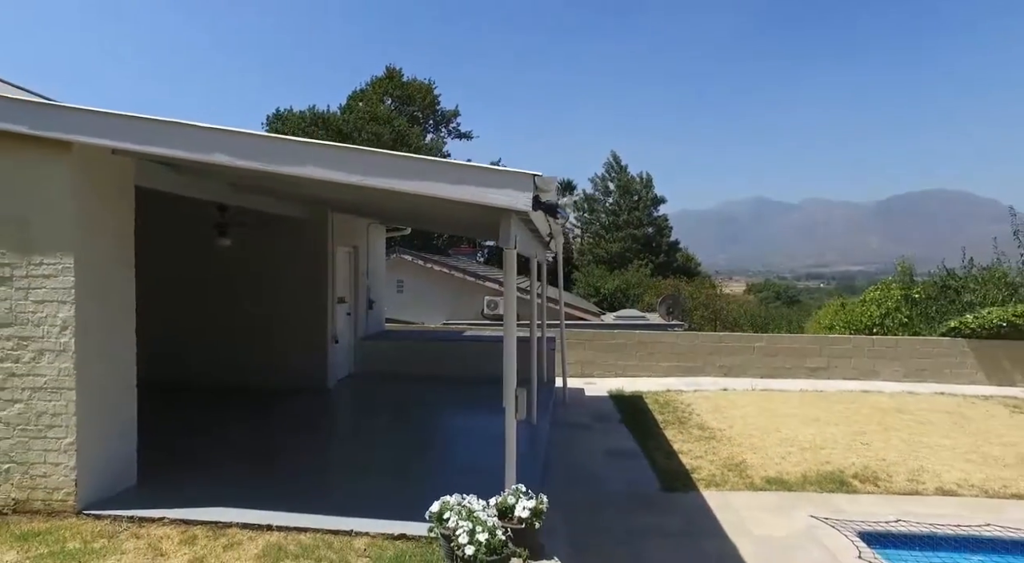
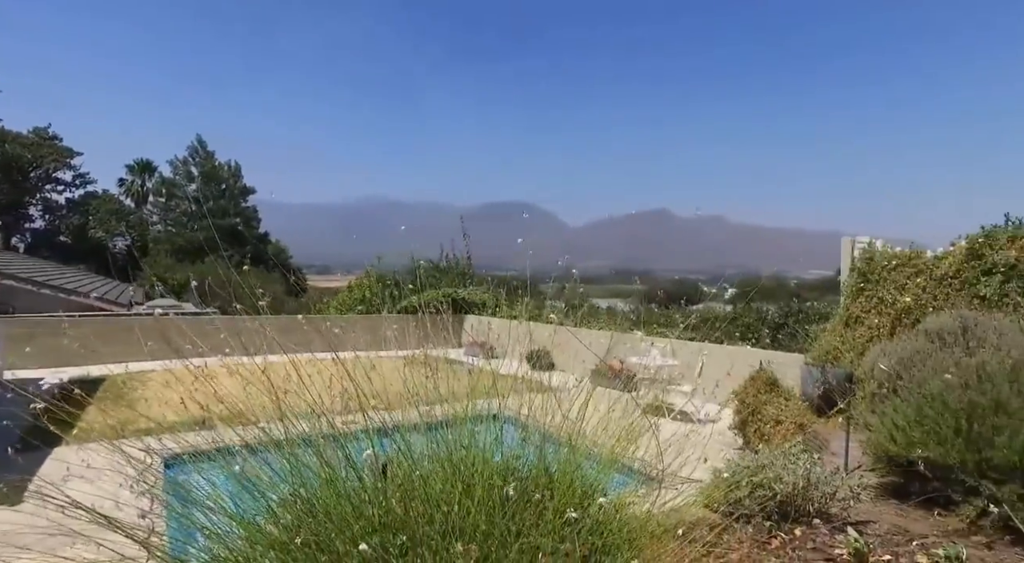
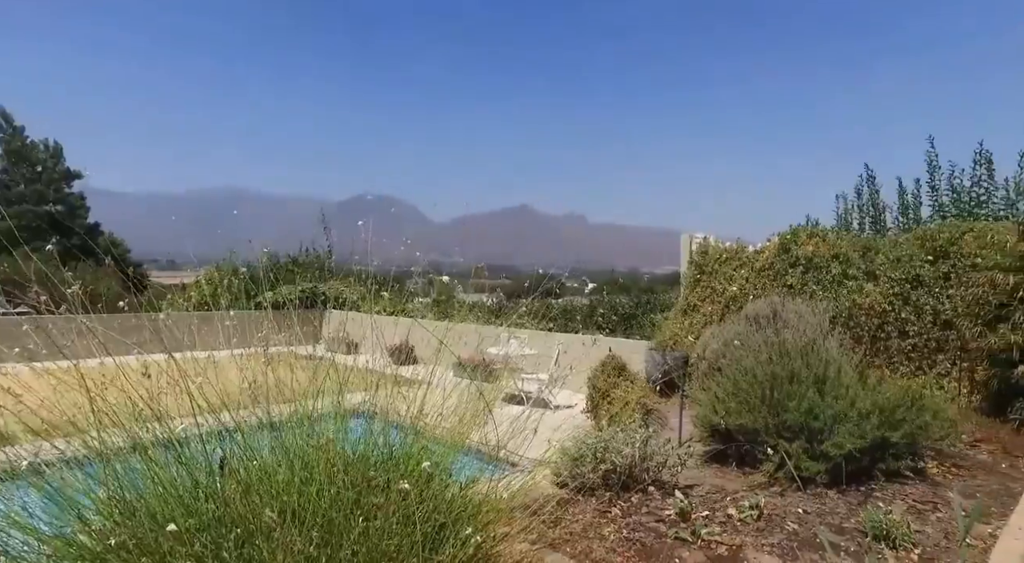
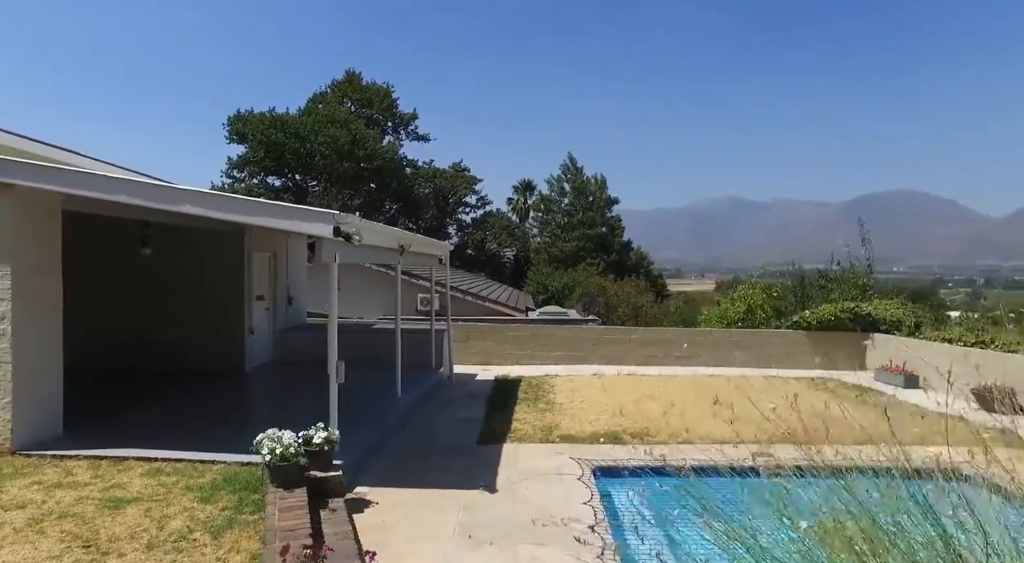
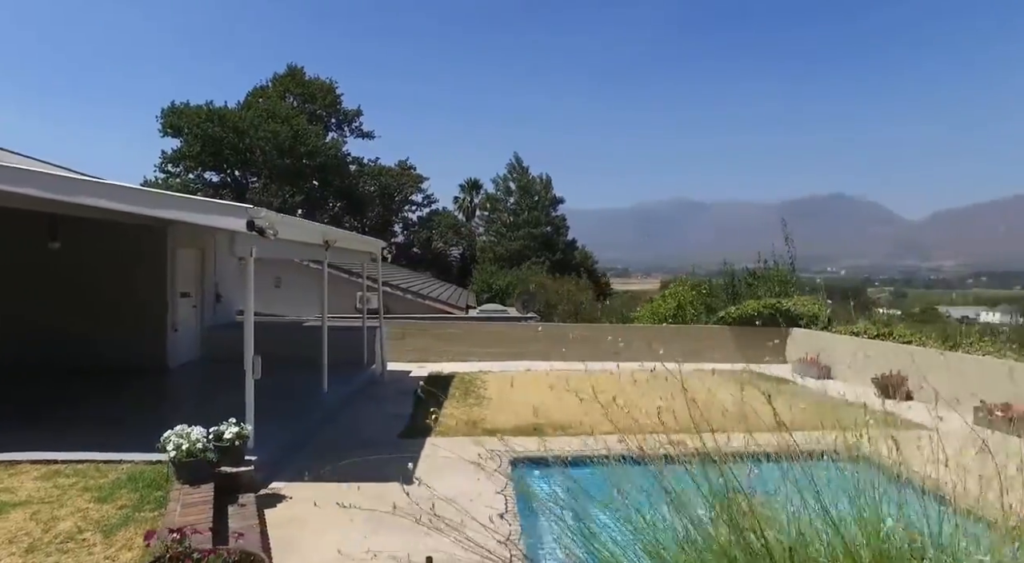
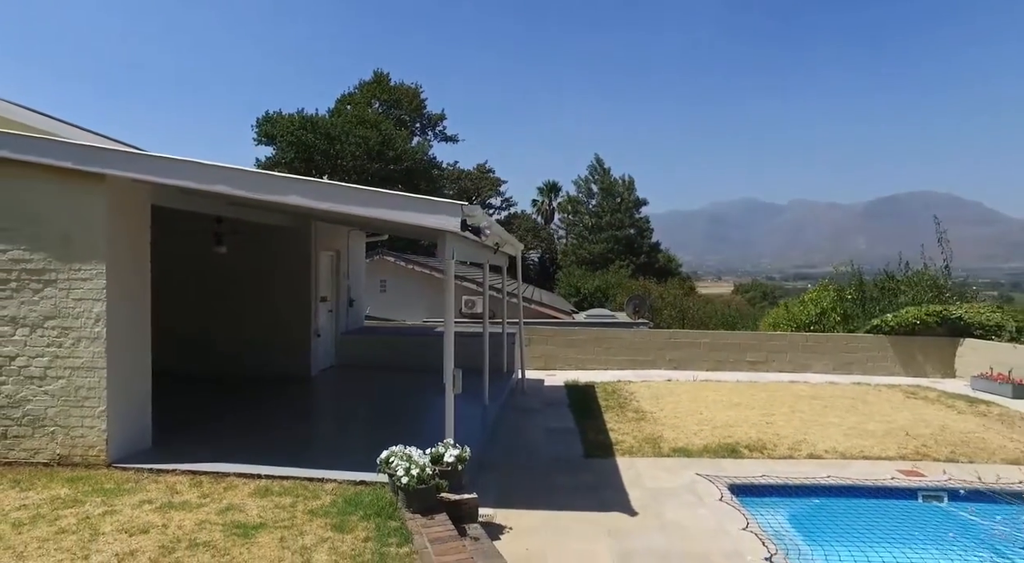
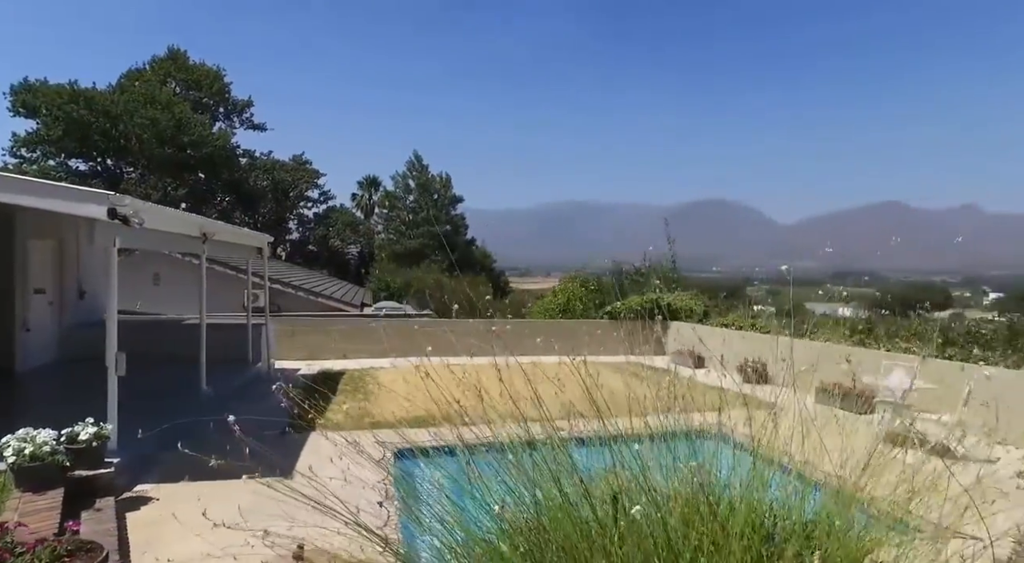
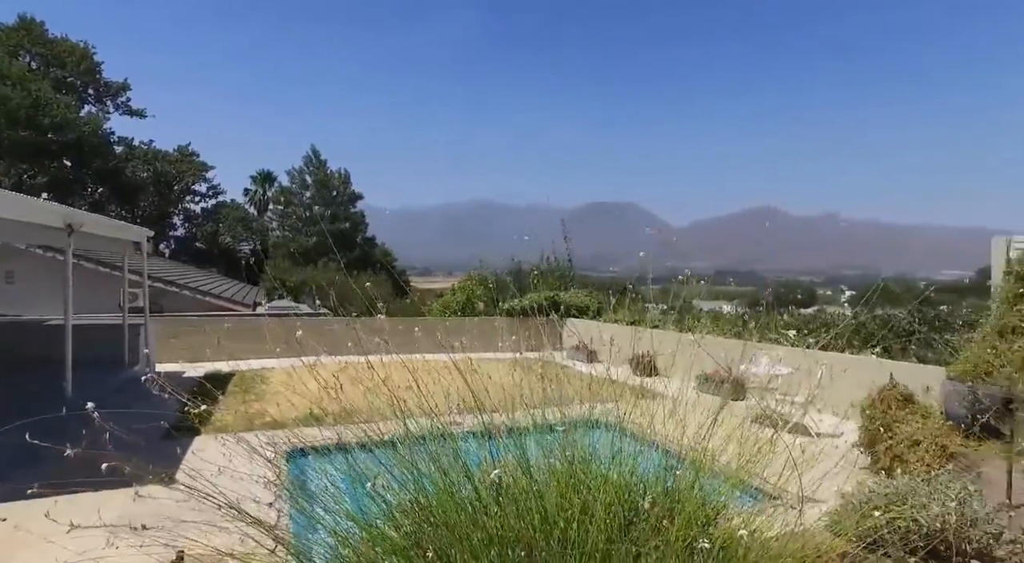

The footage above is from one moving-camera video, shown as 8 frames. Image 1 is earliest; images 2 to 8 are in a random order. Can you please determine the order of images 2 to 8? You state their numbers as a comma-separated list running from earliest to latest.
6, 4, 5, 7, 8, 2, 3
